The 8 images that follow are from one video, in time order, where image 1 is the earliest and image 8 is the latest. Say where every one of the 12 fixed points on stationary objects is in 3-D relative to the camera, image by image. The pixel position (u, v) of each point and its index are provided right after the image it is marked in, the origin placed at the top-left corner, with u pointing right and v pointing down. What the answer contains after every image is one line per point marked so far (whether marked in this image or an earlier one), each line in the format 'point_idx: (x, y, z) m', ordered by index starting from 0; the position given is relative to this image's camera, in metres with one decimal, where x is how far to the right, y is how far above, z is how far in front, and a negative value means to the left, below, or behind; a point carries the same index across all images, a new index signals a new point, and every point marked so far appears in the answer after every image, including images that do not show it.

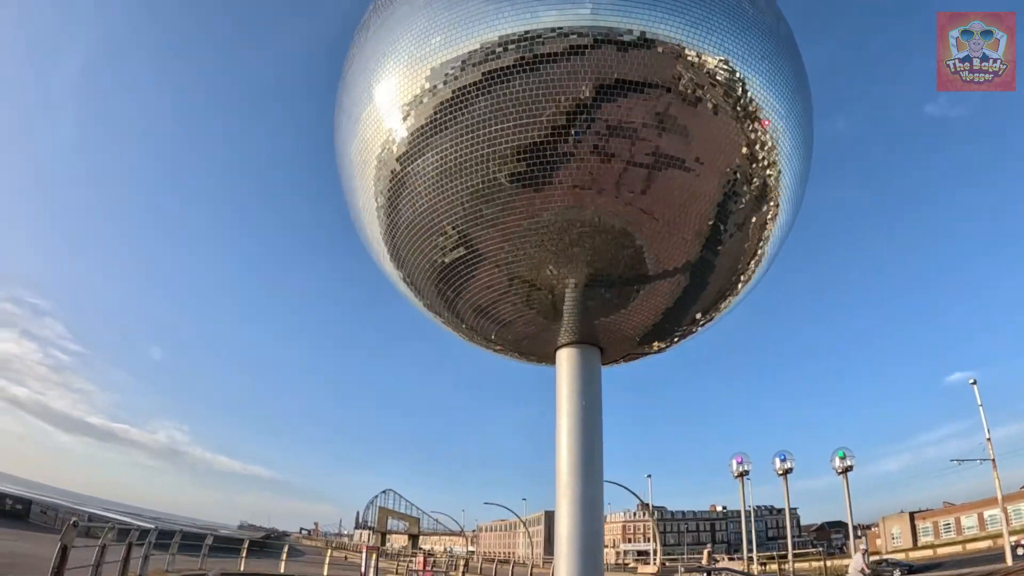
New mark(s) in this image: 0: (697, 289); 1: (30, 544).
0: (+2.8, -0.1, +9.3) m
1: (-12.7, -6.9, +15.8) m
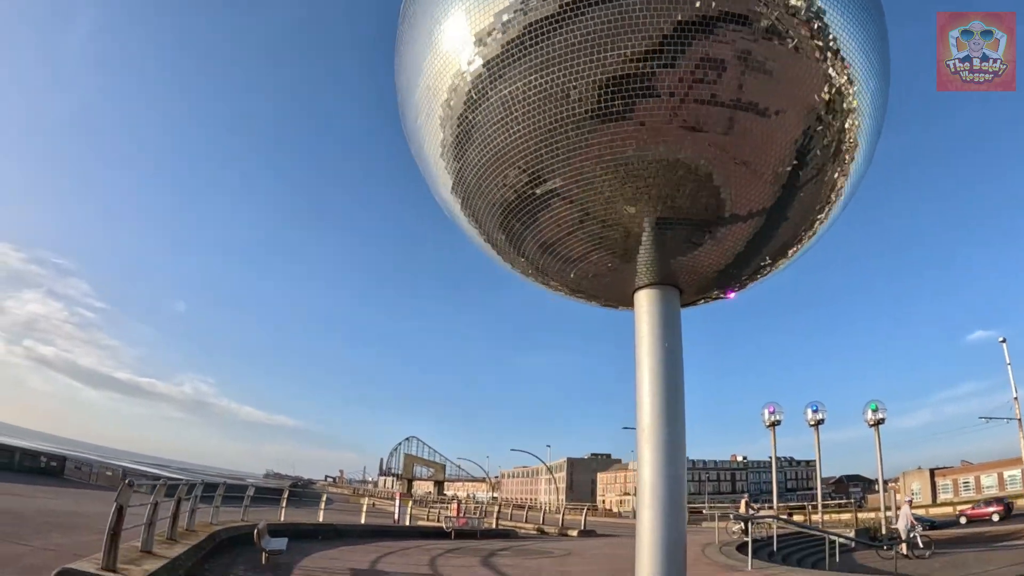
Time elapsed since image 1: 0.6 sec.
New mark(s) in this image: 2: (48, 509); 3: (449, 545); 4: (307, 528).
0: (+3.6, +0.8, +8.5) m
1: (-11.6, -5.7, +15.9) m
2: (-10.4, -5.0, +13.5) m
3: (-1.6, -6.5, +15.5) m
4: (-4.6, -5.4, +13.6) m
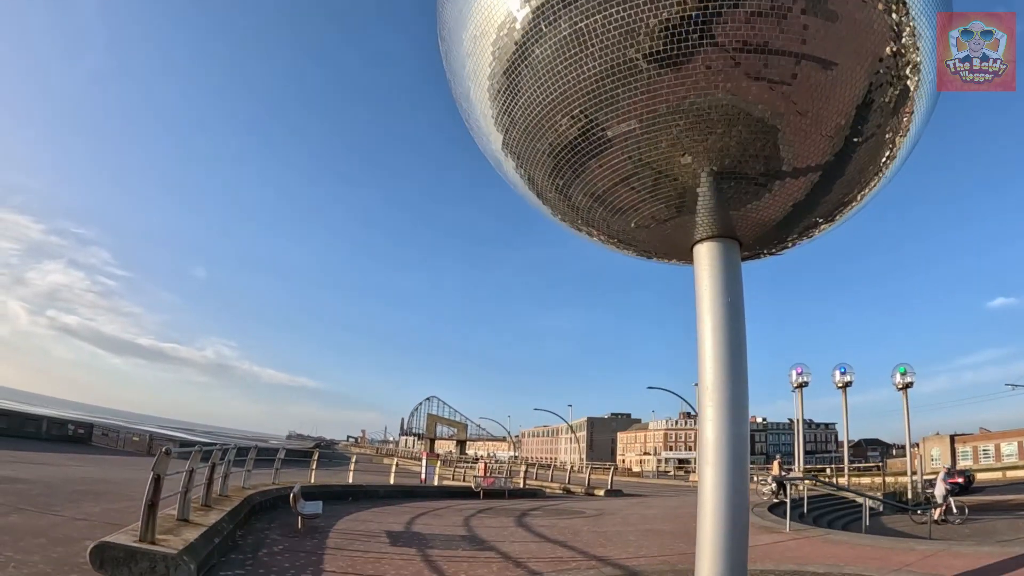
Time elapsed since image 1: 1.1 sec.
0: (+4.1, +1.4, +7.9) m
1: (-10.9, -4.8, +16.0) m
2: (-9.7, -4.2, +13.6) m
3: (-0.8, -5.5, +15.5) m
4: (-3.9, -4.5, +13.5) m
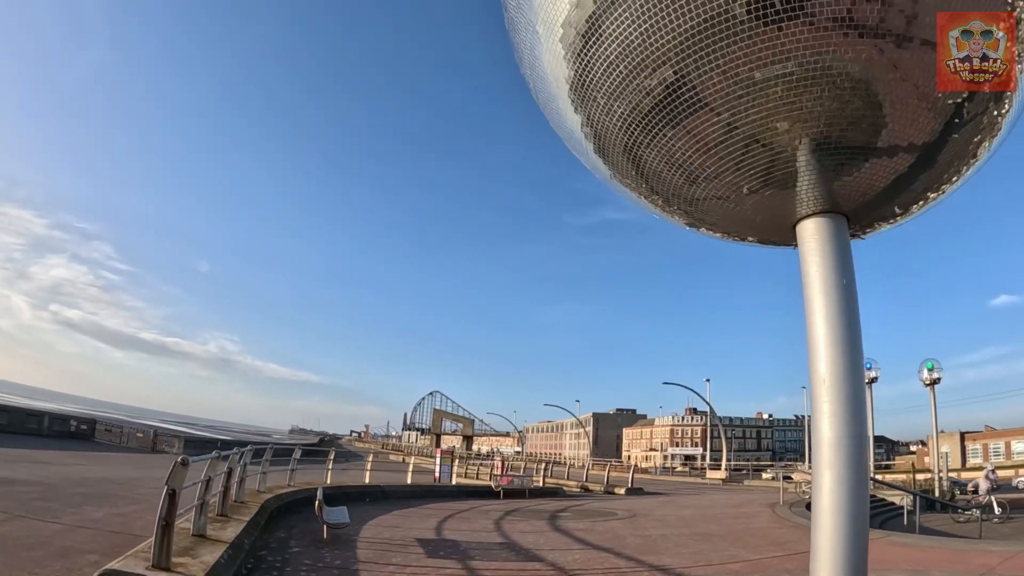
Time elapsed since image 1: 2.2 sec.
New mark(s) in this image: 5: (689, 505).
0: (+4.7, +1.6, +7.0) m
1: (-10.2, -4.5, +15.2) m
2: (-9.1, -4.0, +12.8) m
3: (-0.2, -5.2, +14.7) m
4: (-3.3, -4.2, +12.7) m
5: (+5.1, -6.2, +17.4) m
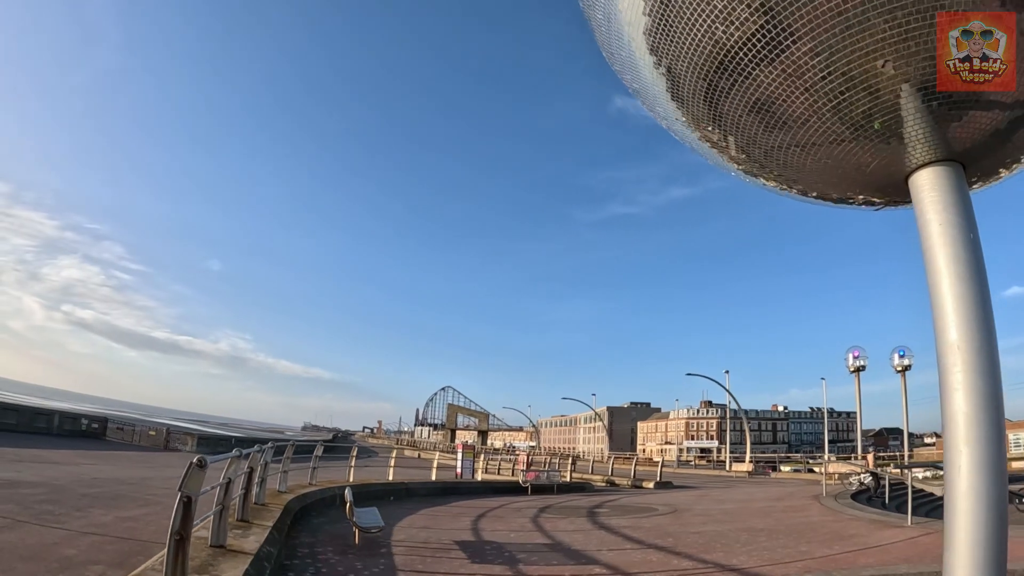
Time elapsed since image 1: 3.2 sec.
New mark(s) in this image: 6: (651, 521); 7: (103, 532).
0: (+5.2, +2.0, +6.1) m
1: (-9.5, -4.3, +14.6) m
2: (-8.4, -3.8, +12.1) m
3: (+0.5, -4.9, +13.9) m
4: (-2.6, -4.0, +12.0) m
5: (+5.9, -5.8, +16.6) m
6: (+2.6, -4.4, +11.4) m
7: (-5.2, -3.1, +7.8) m
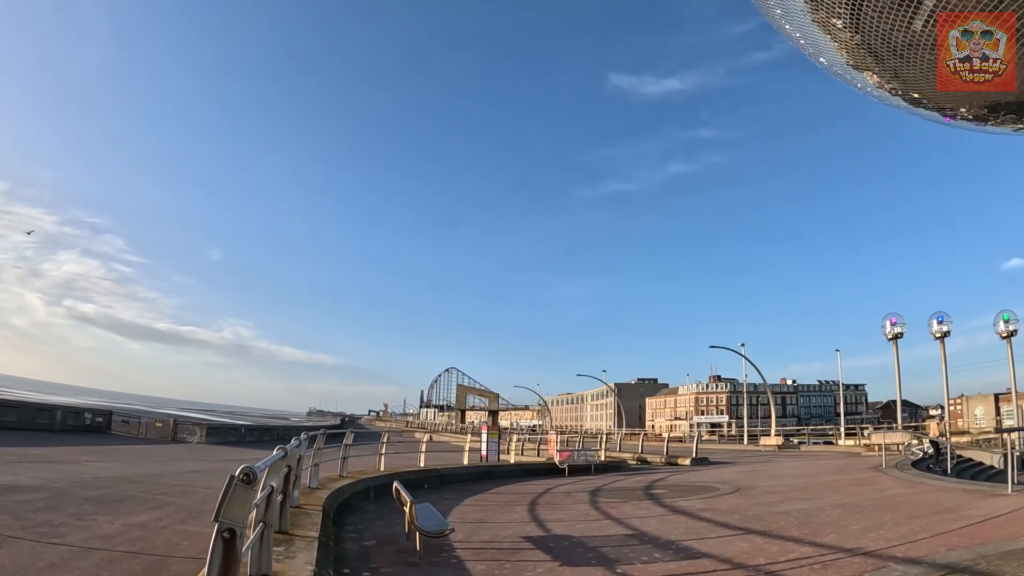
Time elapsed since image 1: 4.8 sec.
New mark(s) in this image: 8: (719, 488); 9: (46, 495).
0: (+5.9, +2.6, +4.8) m
1: (-8.6, -3.9, +13.4) m
2: (-7.5, -3.4, +10.9) m
3: (+1.4, -4.2, +12.8) m
4: (-1.7, -3.4, +10.8) m
5: (+6.8, -4.8, +15.5) m
6: (+3.5, -3.7, +10.2) m
7: (-4.4, -2.8, +6.6) m
8: (+4.5, -4.3, +13.2) m
9: (-6.7, -3.0, +8.8) m
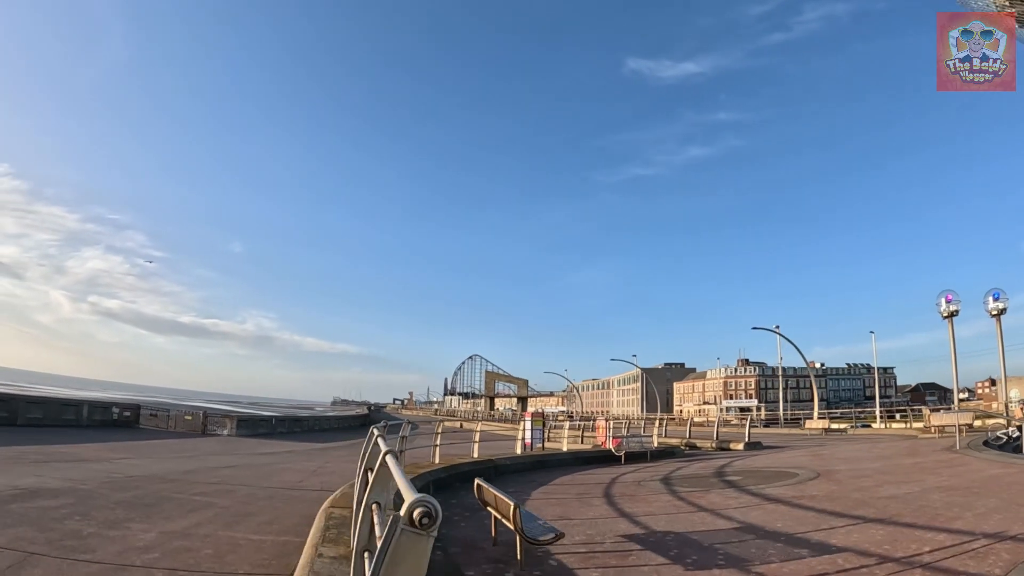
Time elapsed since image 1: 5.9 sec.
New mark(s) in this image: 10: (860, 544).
0: (+6.7, +3.1, +3.4) m
1: (-7.4, -3.6, +12.5) m
2: (-6.4, -3.1, +10.0) m
3: (+2.6, -3.6, +11.7) m
4: (-0.6, -3.0, +9.8) m
5: (+8.1, -4.1, +14.2) m
6: (+4.6, -3.1, +9.1) m
7: (-3.4, -2.5, +5.6) m
8: (+5.7, -3.6, +12.0) m
9: (-5.7, -2.7, +7.9) m
10: (+3.9, -2.7, +6.8) m
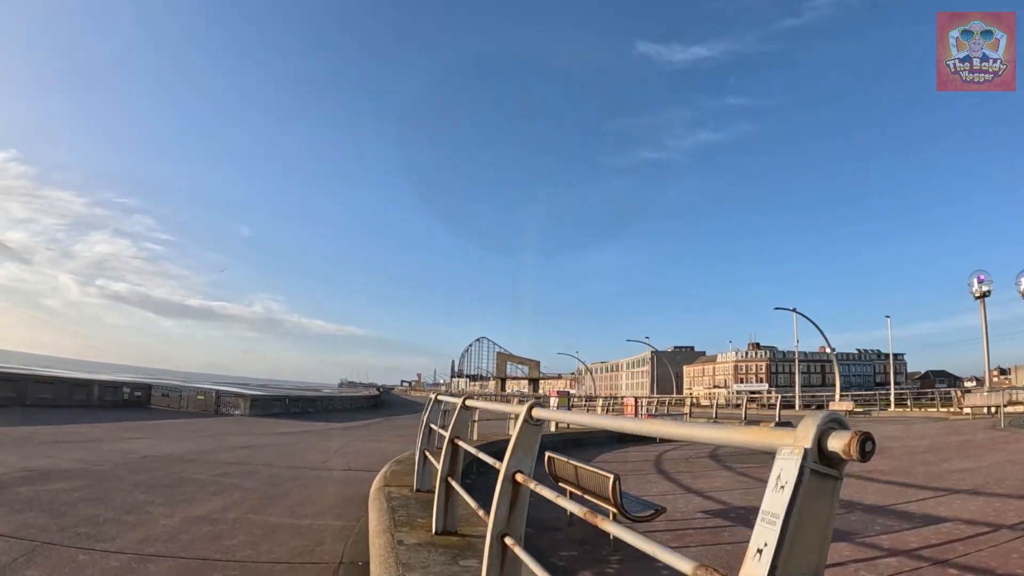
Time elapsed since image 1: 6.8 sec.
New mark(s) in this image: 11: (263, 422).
0: (+7.3, +3.4, +2.5) m
1: (-6.7, -3.0, +12.0) m
2: (-5.7, -2.6, +9.4) m
3: (+3.3, -3.1, +11.0) m
4: (0.0, -2.5, +9.1) m
5: (+8.7, -3.4, +13.6) m
6: (+5.3, -2.7, +8.4) m
7: (-2.8, -2.1, +5.0) m
8: (+6.3, -3.1, +11.3) m
9: (-5.1, -2.3, +7.3) m
10: (+4.5, -2.3, +6.1) m
11: (-7.9, -4.3, +19.3) m
